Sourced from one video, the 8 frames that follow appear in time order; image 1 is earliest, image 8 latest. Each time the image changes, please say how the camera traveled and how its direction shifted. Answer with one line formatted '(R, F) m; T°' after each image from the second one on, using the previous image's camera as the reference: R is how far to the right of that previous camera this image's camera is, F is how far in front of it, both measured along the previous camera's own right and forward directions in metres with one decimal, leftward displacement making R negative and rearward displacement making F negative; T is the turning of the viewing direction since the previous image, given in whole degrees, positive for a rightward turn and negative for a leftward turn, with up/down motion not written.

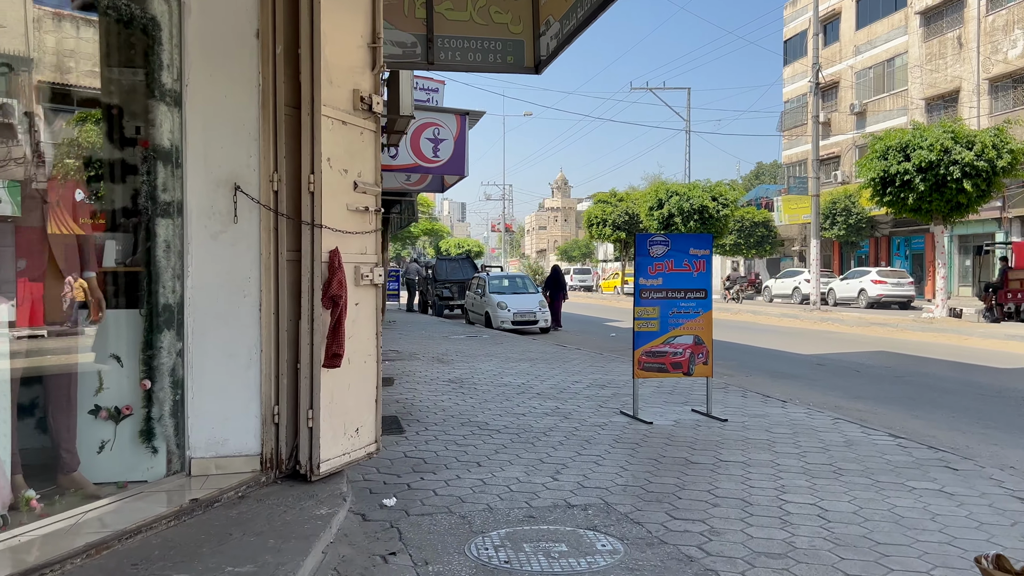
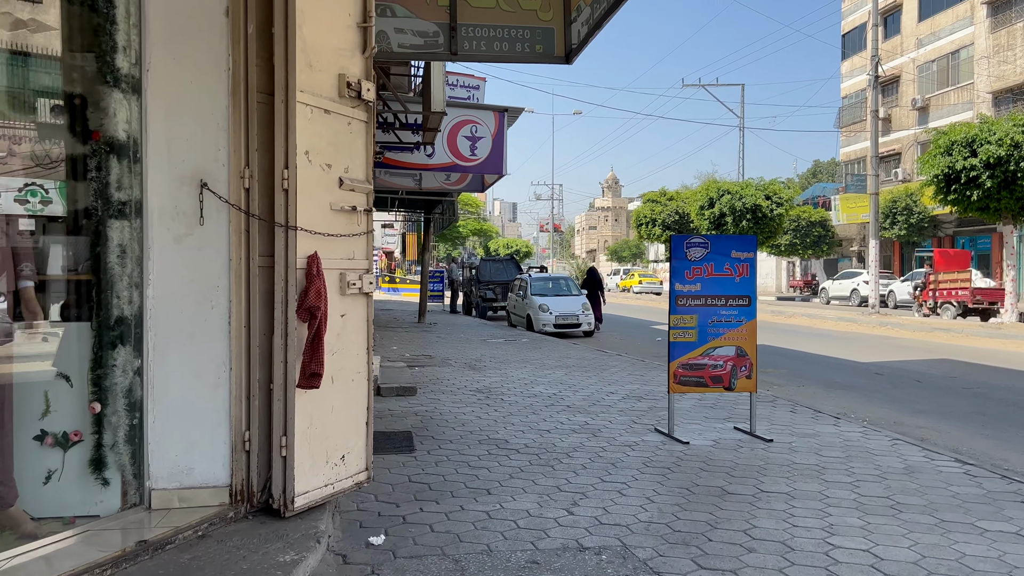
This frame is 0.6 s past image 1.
(+0.2, +0.5) m; -3°
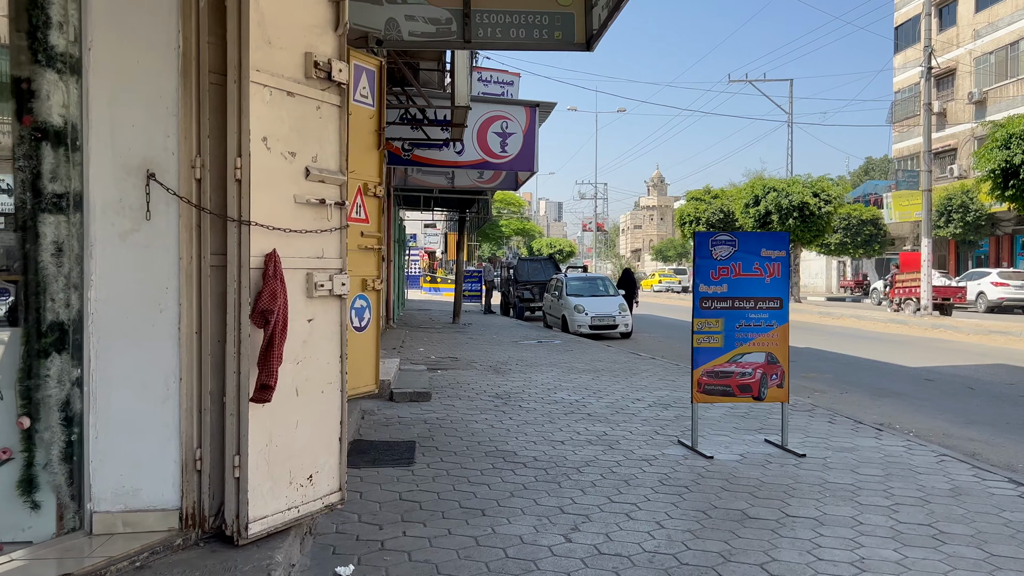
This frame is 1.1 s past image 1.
(+0.2, +0.4) m; -3°
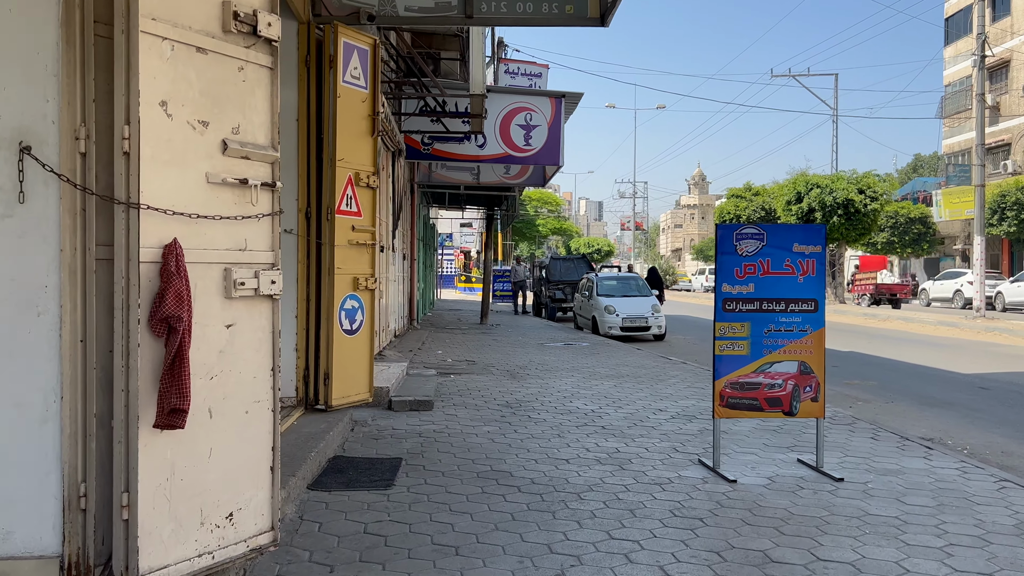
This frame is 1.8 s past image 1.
(+0.2, +0.6) m; -3°
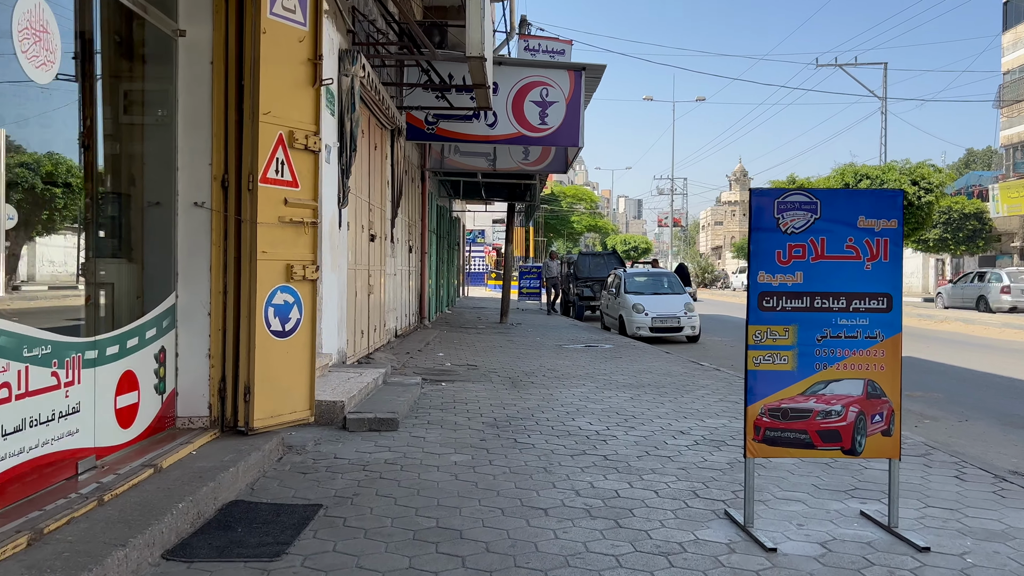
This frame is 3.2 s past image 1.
(+0.3, +1.4) m; -3°
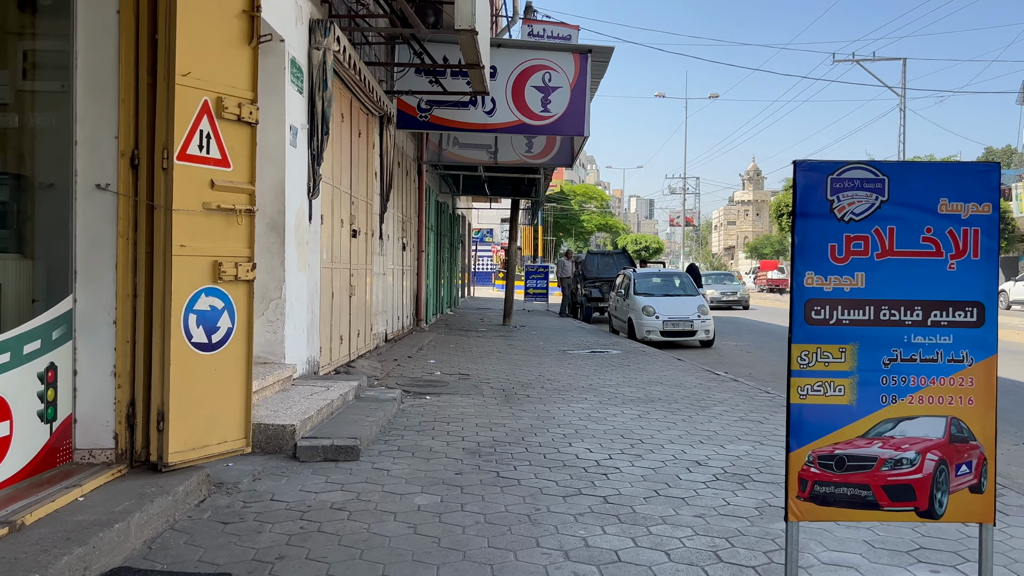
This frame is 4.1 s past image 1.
(+0.1, +0.9) m; -1°
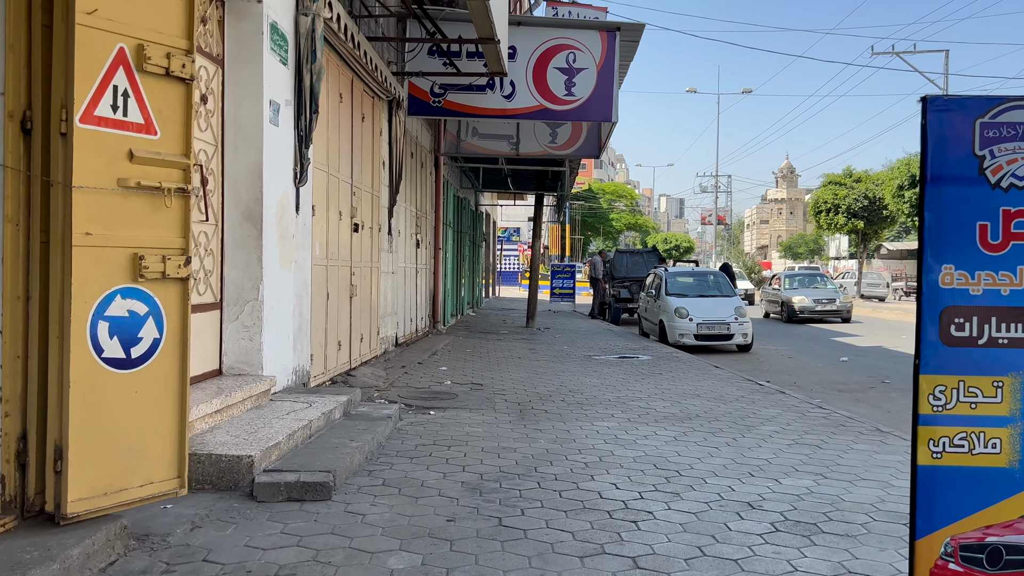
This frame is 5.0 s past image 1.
(+0.1, +0.9) m; -2°
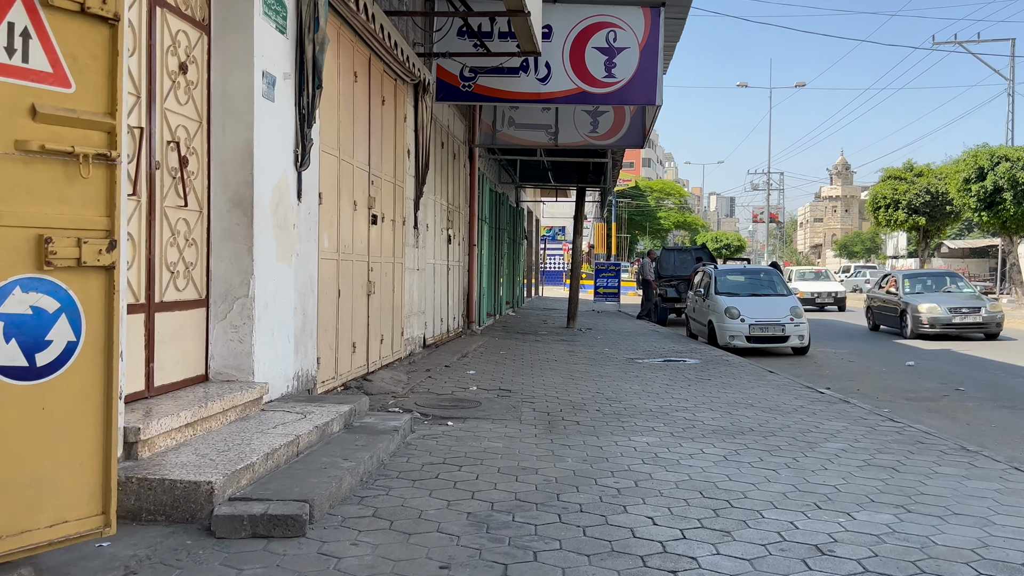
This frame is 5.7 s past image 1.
(+0.1, +0.7) m; -3°
